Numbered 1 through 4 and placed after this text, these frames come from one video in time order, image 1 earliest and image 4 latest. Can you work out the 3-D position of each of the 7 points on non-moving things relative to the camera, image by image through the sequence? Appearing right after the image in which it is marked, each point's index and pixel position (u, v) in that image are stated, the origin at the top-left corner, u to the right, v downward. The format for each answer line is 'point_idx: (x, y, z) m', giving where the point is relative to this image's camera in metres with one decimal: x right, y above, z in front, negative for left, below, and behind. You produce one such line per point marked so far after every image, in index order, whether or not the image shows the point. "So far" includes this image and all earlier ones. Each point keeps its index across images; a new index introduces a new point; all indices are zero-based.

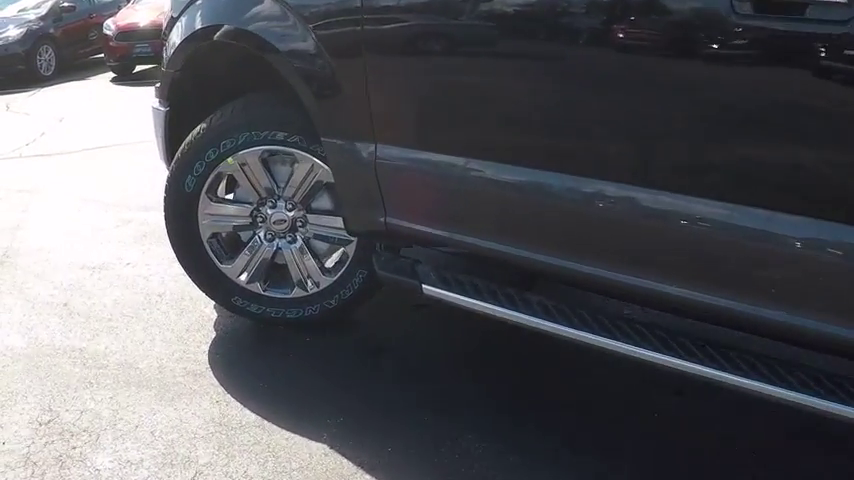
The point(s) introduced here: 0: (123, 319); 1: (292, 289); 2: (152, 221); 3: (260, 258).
0: (-1.4, -0.4, +4.1) m
1: (-0.6, -0.2, +3.8) m
2: (-1.9, +0.1, +5.8) m
3: (-0.7, -0.1, +3.7) m
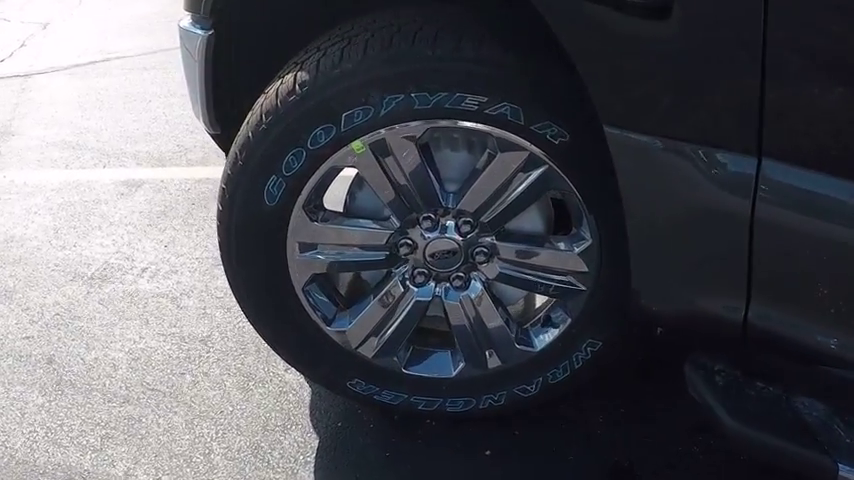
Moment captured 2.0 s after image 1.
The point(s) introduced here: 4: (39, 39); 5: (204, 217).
0: (-0.8, -0.4, +2.4) m
1: (+0.1, -0.3, +2.1) m
2: (-1.2, +0.2, +4.1) m
3: (-0.1, -0.2, +2.1) m
4: (-3.3, +1.7, +7.4) m
5: (-1.0, +0.1, +3.8) m
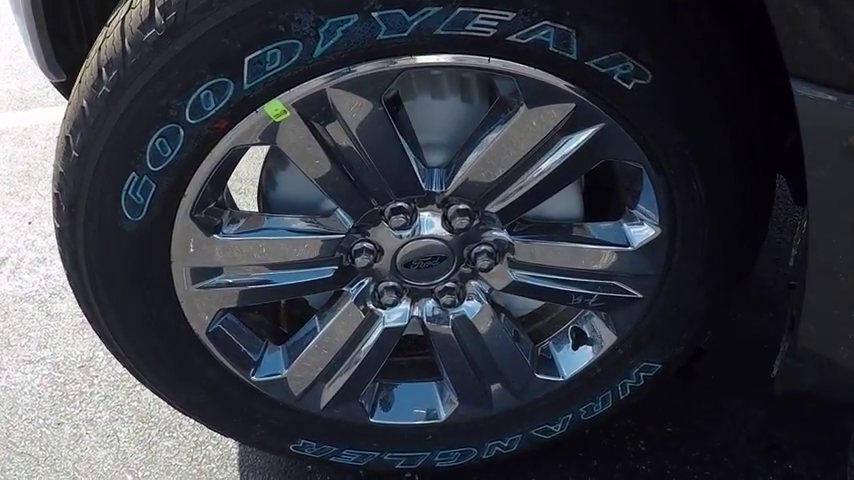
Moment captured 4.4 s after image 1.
0: (-0.8, -0.4, +1.7) m
1: (0.0, -0.3, +1.5) m
2: (-1.5, +0.4, +3.2) m
3: (-0.1, -0.2, +1.4) m
4: (-3.9, +2.0, +6.1) m
5: (-1.2, +0.2, +2.9) m
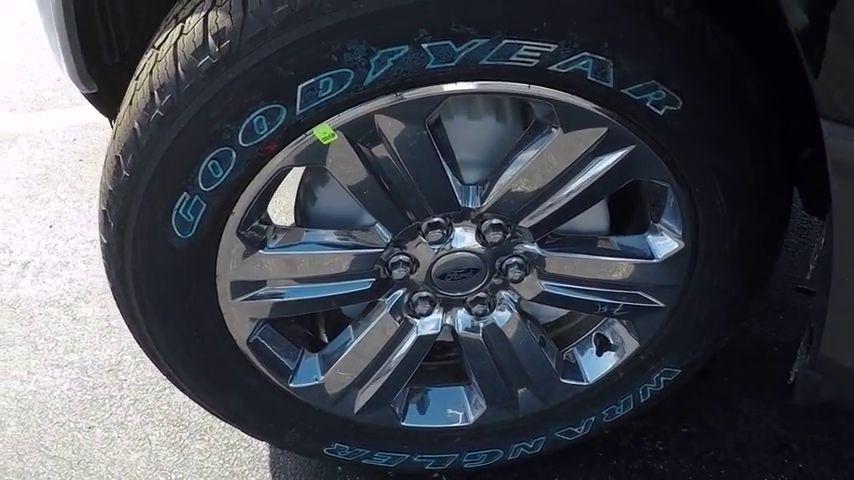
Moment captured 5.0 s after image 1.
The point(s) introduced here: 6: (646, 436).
0: (-0.8, -0.5, +1.7) m
1: (+0.1, -0.3, +1.5) m
2: (-1.4, +0.4, +3.3) m
3: (0.0, -0.2, +1.4) m
4: (-3.9, +2.0, +6.2) m
5: (-1.1, +0.2, +3.0) m
6: (+0.4, -0.4, +1.7) m
